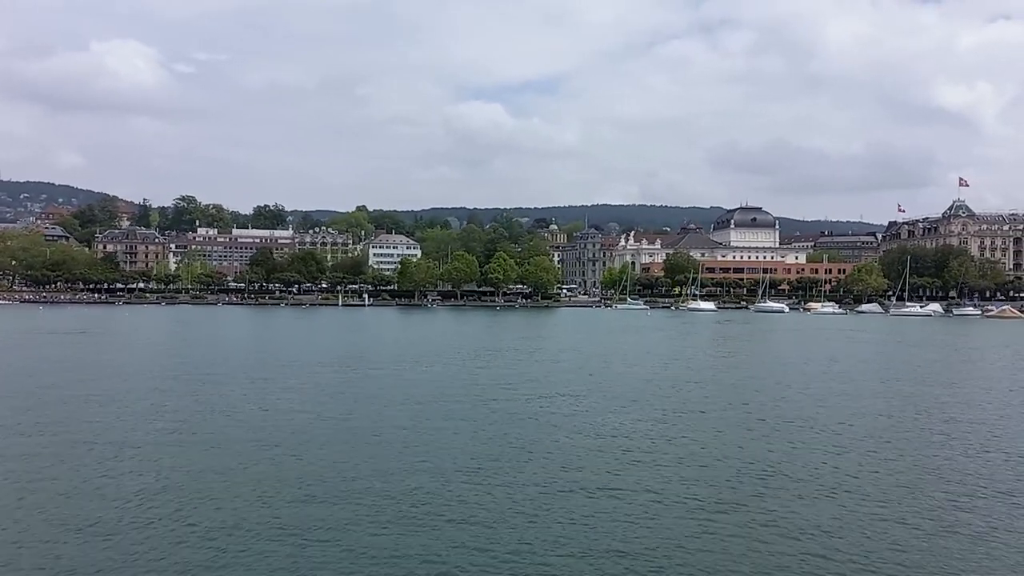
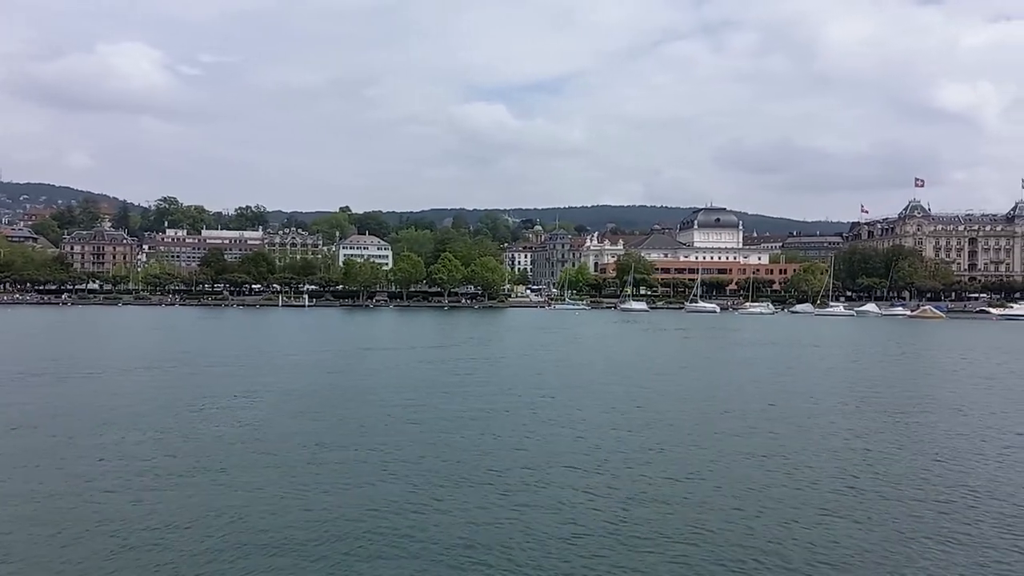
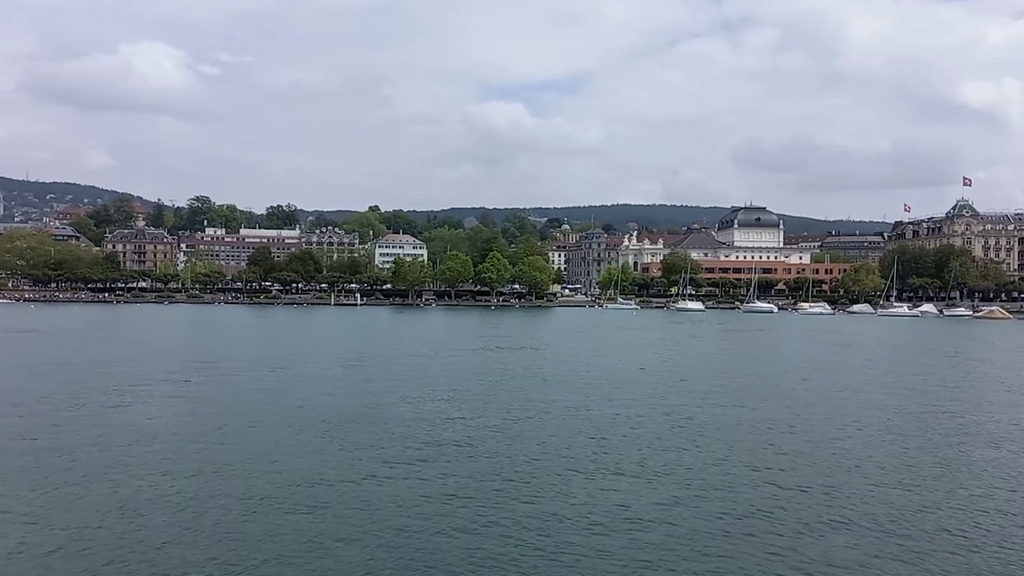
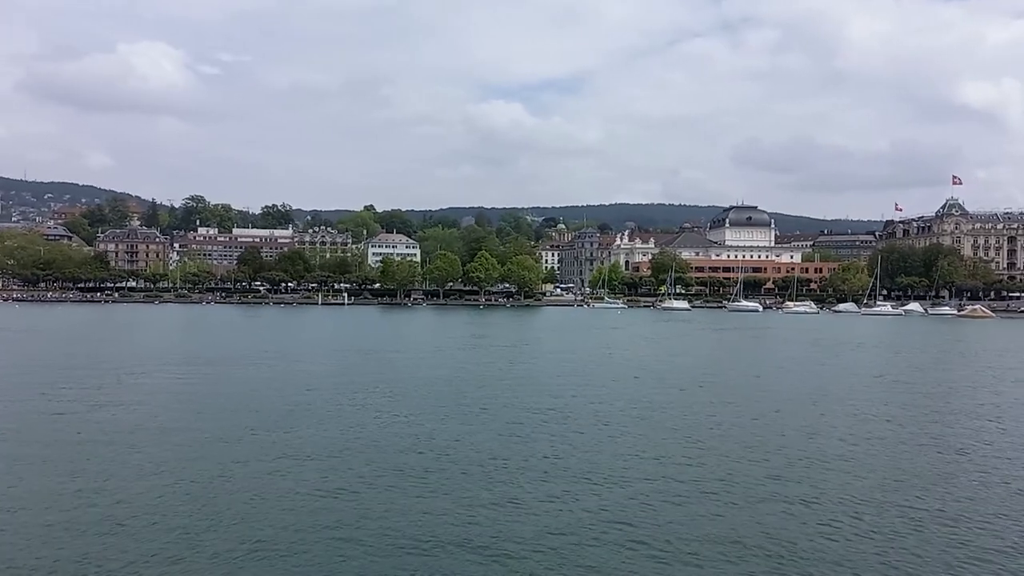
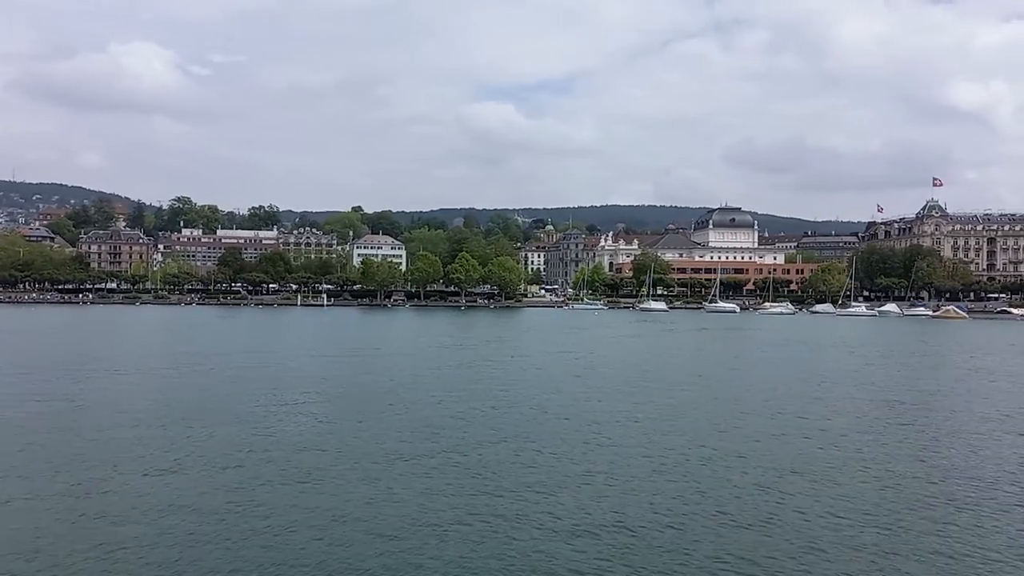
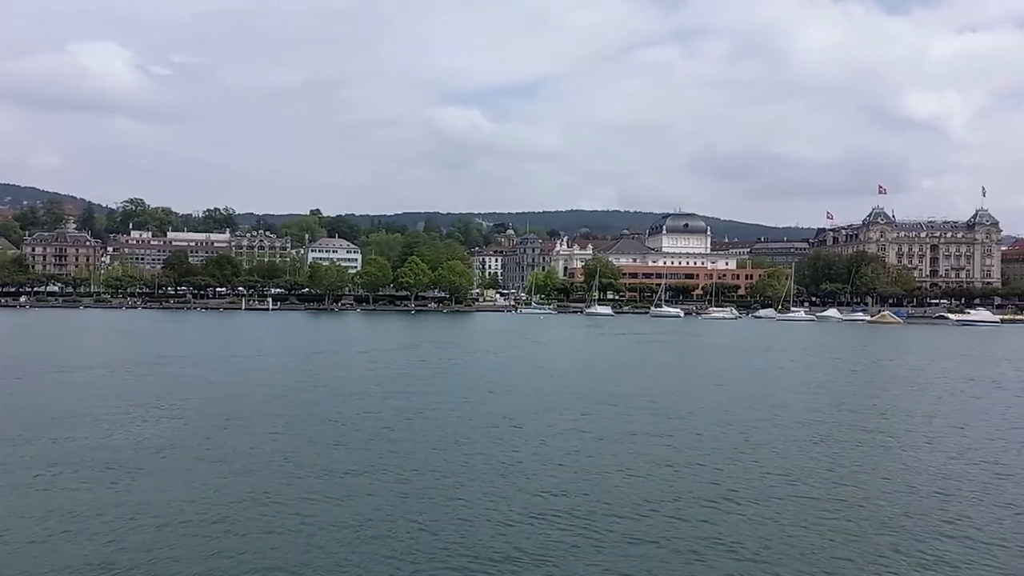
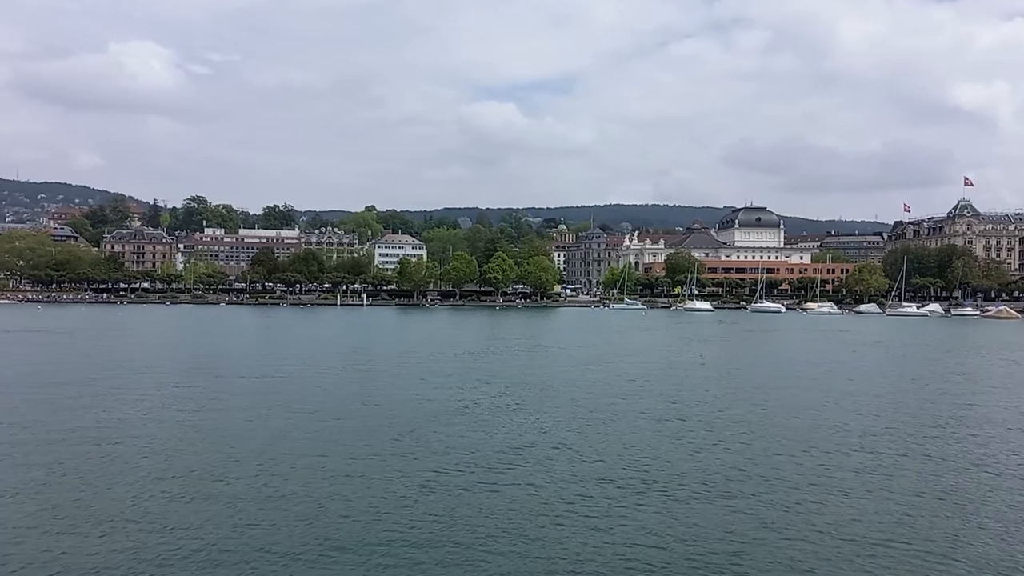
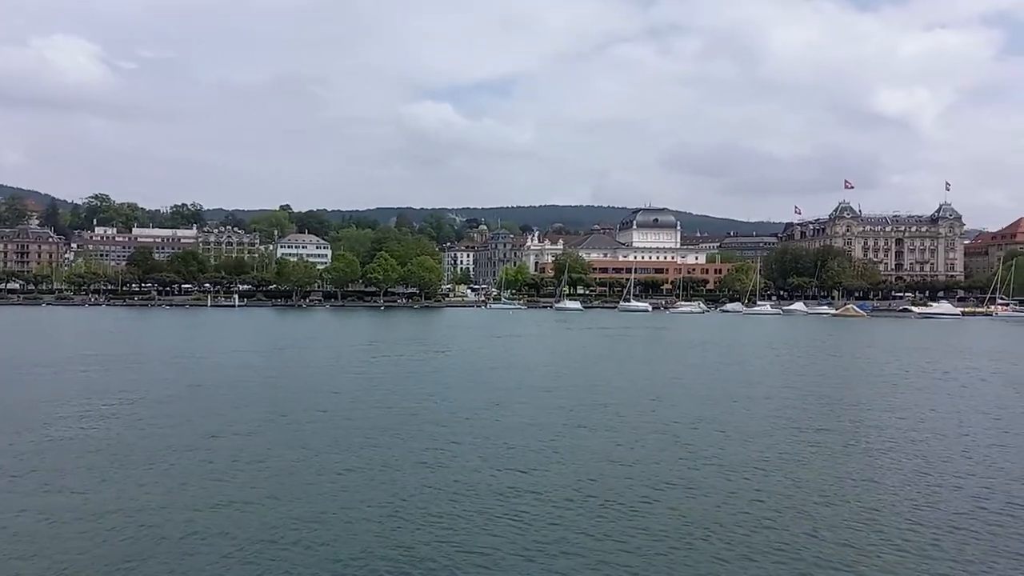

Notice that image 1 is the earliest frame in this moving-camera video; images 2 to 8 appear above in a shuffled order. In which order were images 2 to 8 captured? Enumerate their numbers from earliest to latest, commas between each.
7, 3, 4, 5, 2, 6, 8
